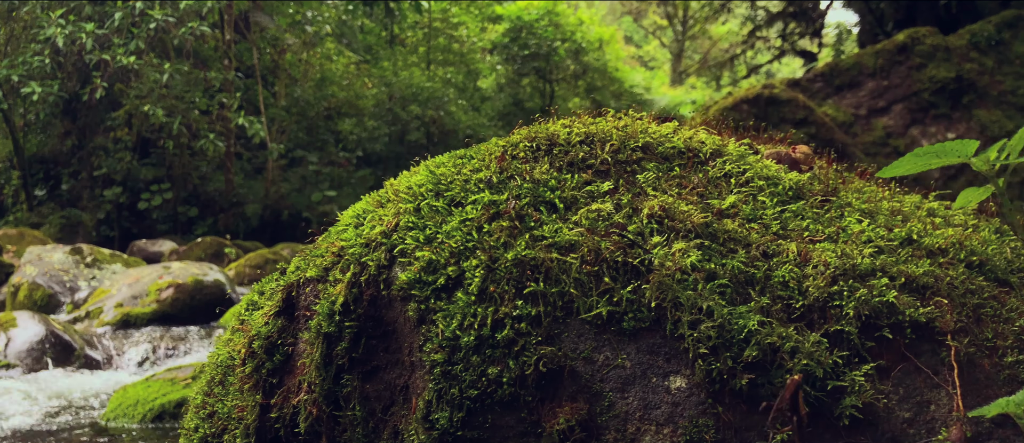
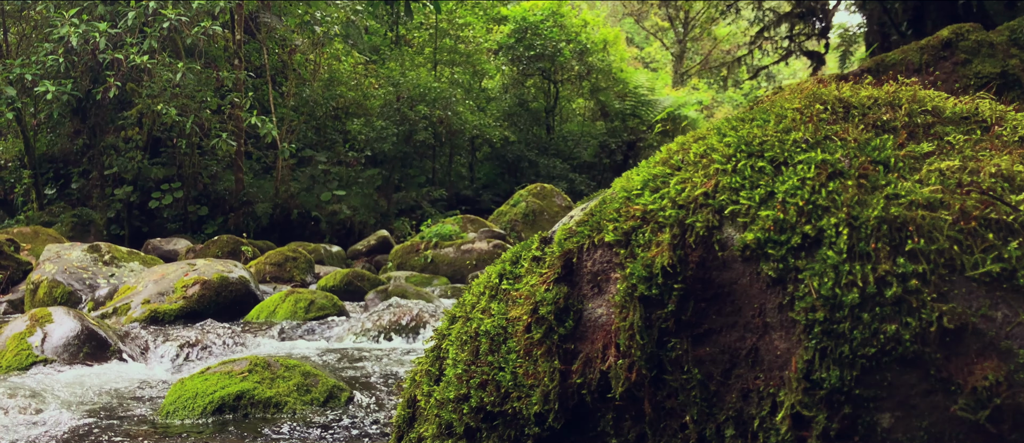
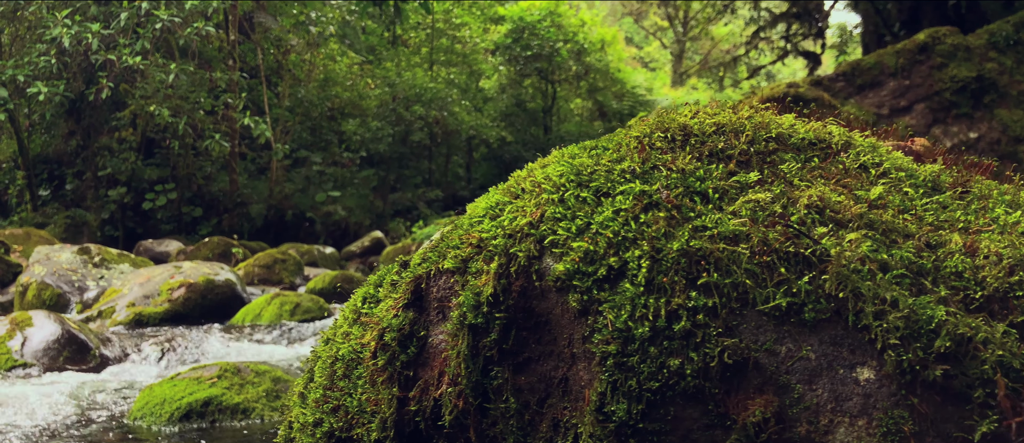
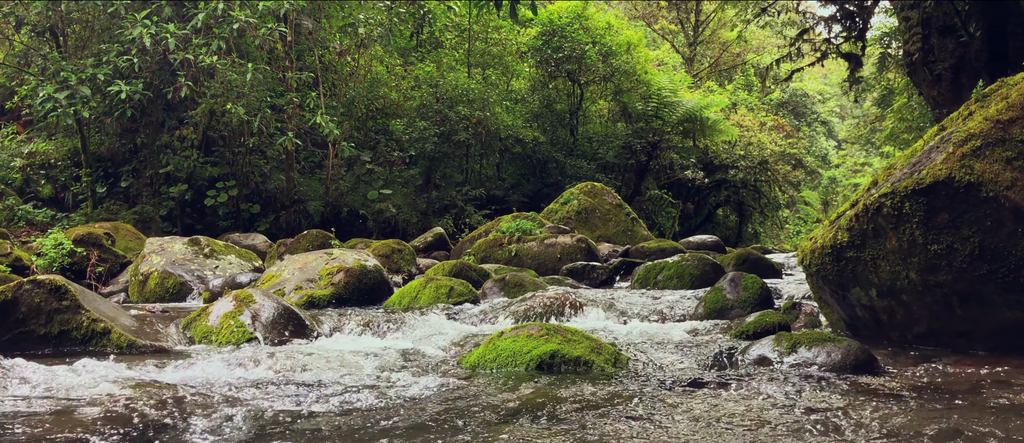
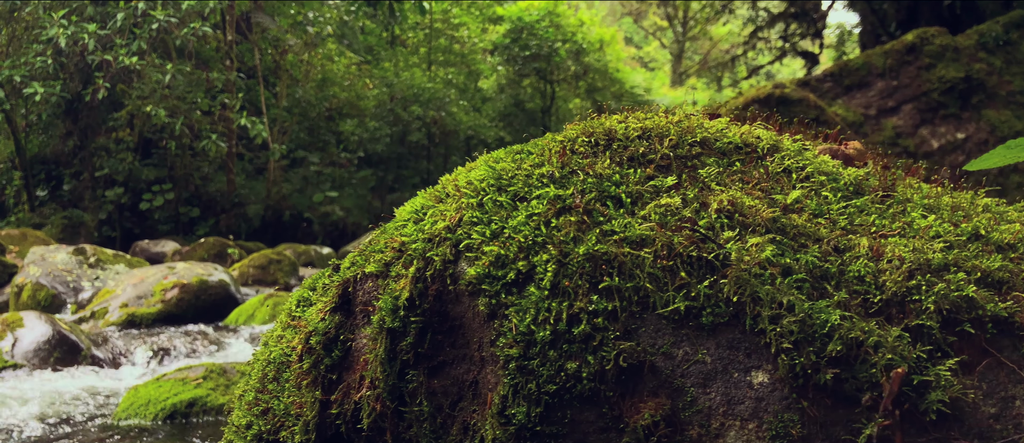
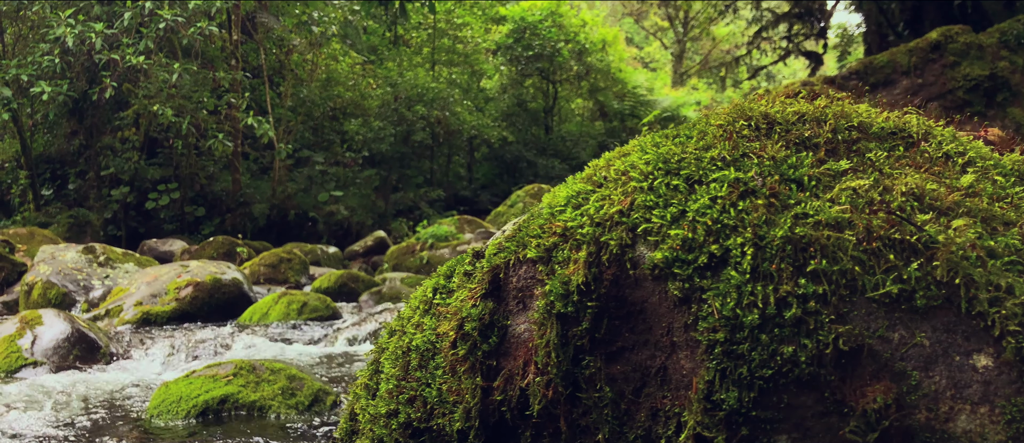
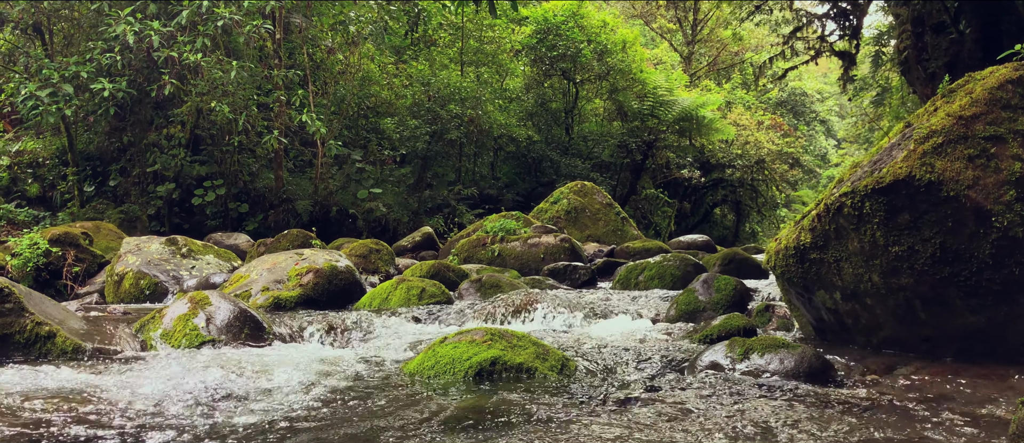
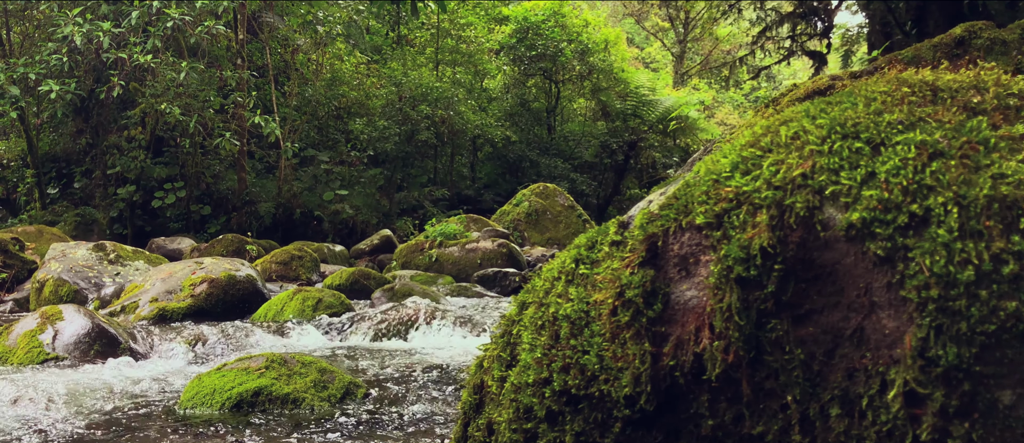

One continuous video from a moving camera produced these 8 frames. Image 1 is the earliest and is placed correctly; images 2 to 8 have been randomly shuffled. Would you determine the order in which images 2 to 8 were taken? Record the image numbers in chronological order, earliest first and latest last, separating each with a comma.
5, 3, 6, 2, 8, 7, 4
